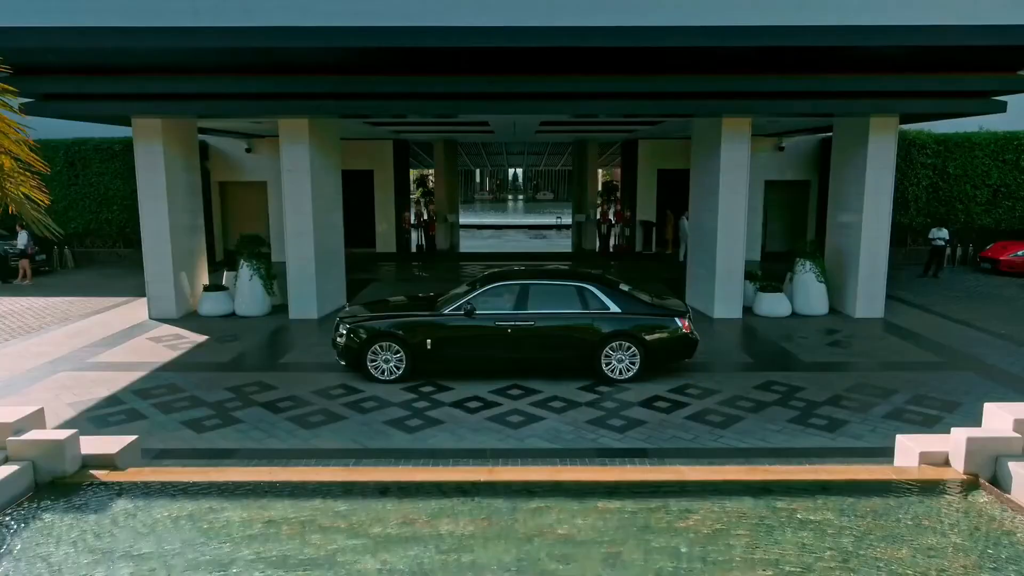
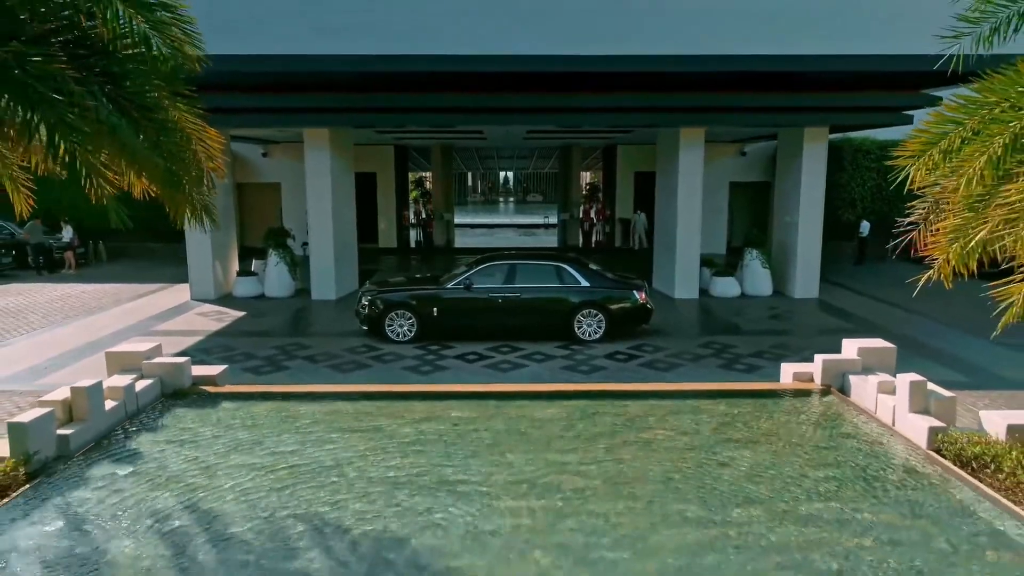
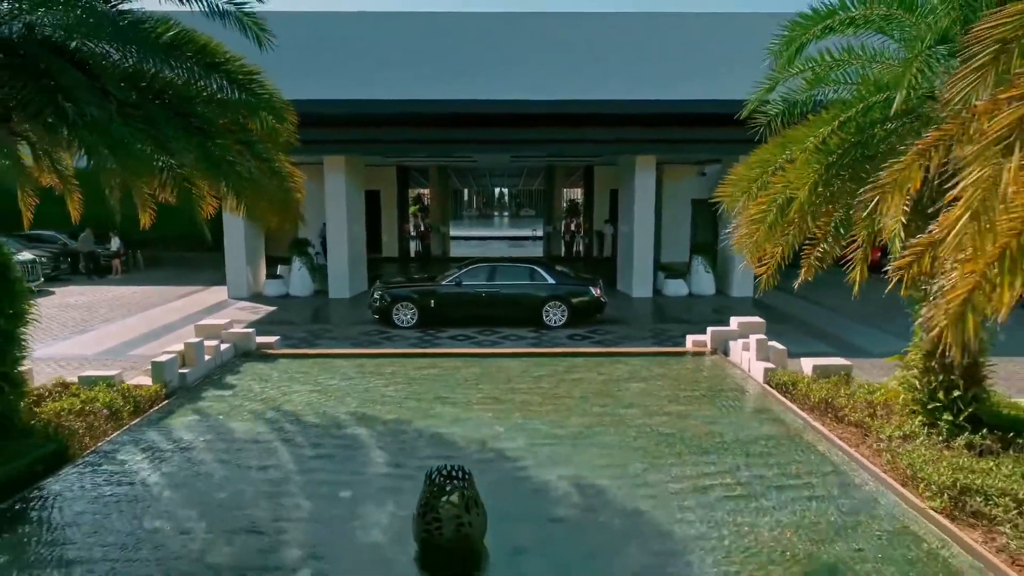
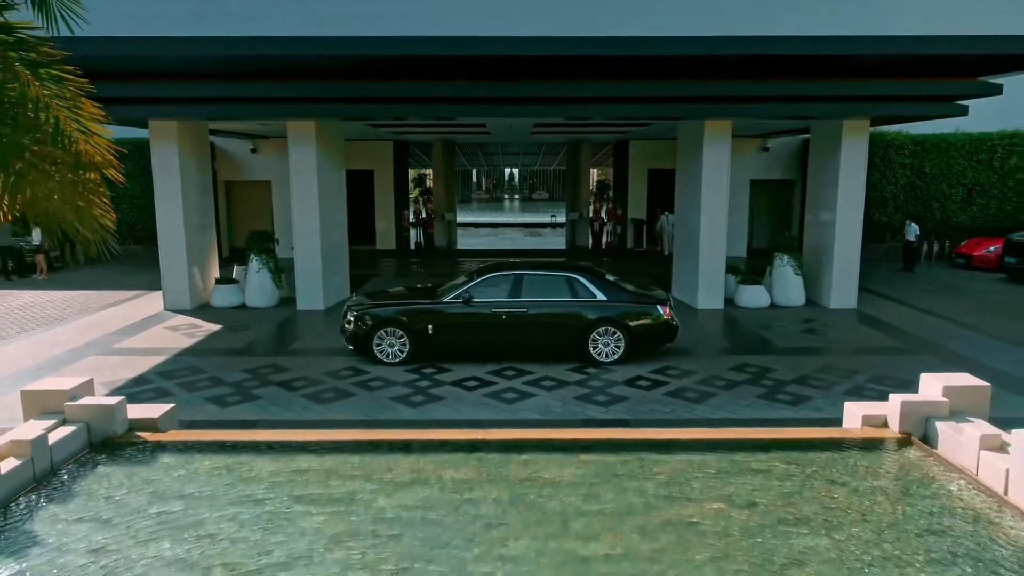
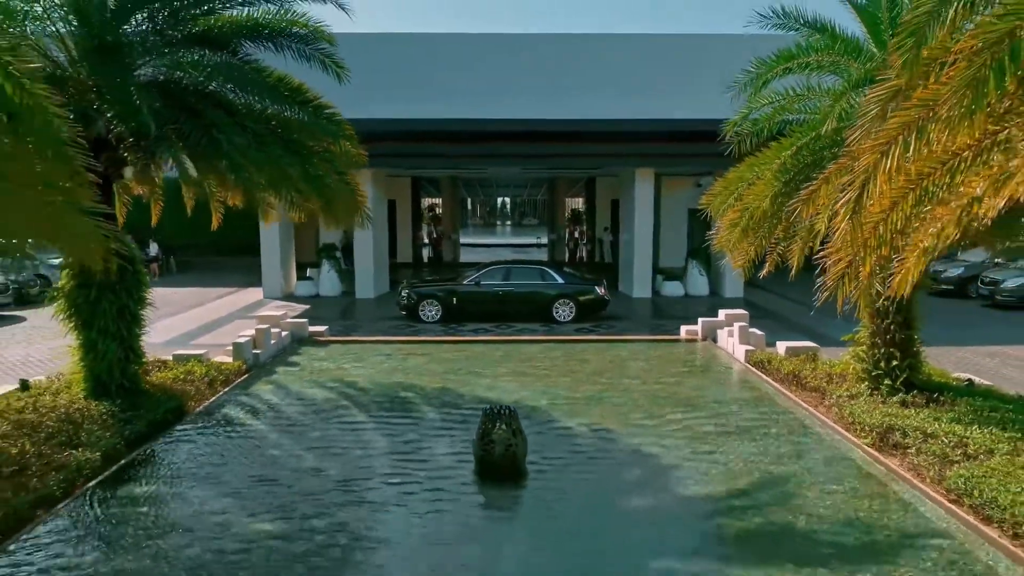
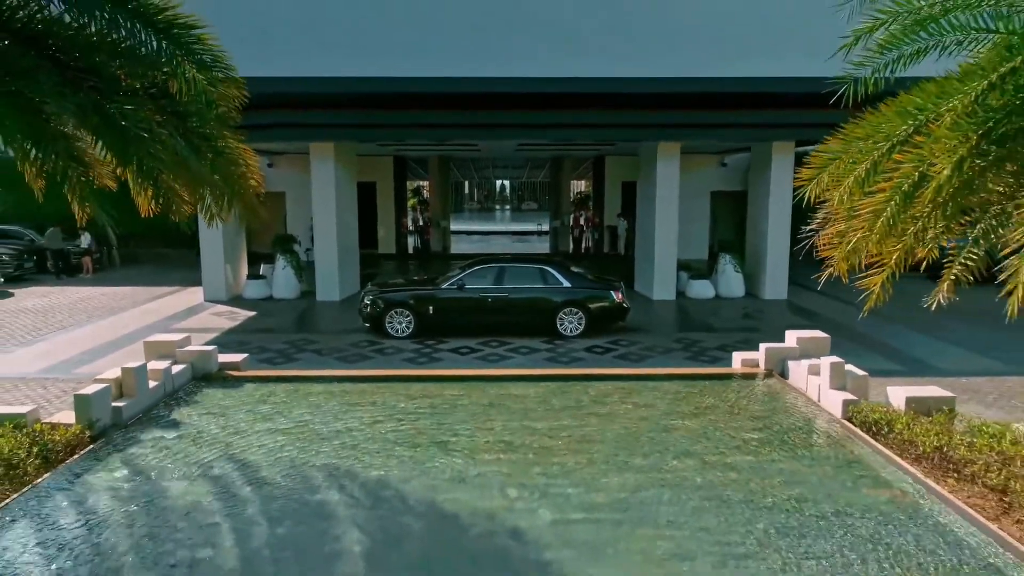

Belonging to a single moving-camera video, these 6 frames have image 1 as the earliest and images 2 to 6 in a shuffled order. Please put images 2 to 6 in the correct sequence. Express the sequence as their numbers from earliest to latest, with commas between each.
4, 2, 6, 3, 5
